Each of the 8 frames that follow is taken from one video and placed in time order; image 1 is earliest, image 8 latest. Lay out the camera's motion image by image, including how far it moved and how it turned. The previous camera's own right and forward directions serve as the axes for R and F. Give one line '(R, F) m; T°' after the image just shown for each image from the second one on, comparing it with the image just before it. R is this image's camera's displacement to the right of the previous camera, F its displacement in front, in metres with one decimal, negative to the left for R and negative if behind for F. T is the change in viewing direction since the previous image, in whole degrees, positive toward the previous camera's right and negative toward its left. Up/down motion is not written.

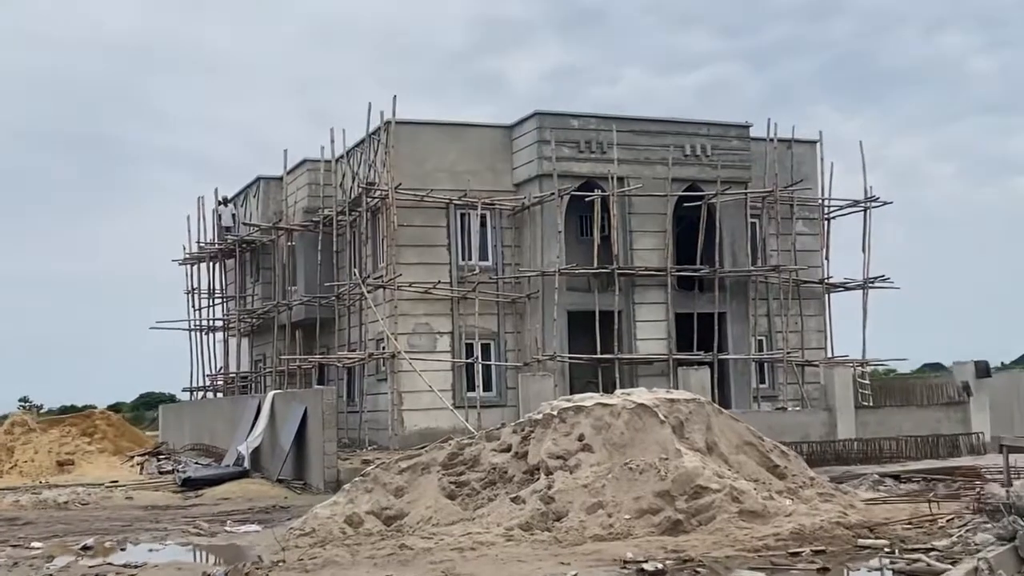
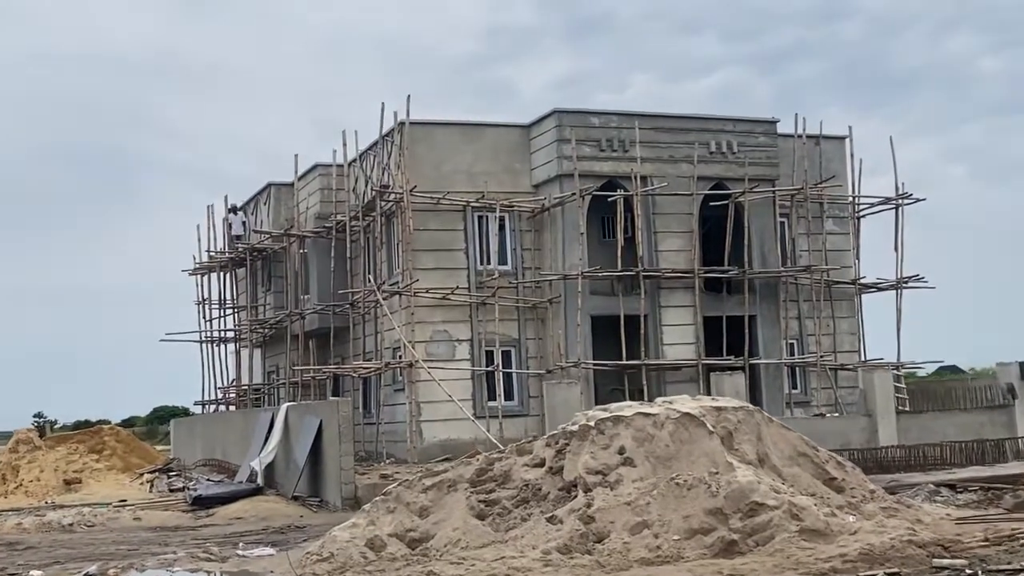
(-0.2, +0.9) m; -1°
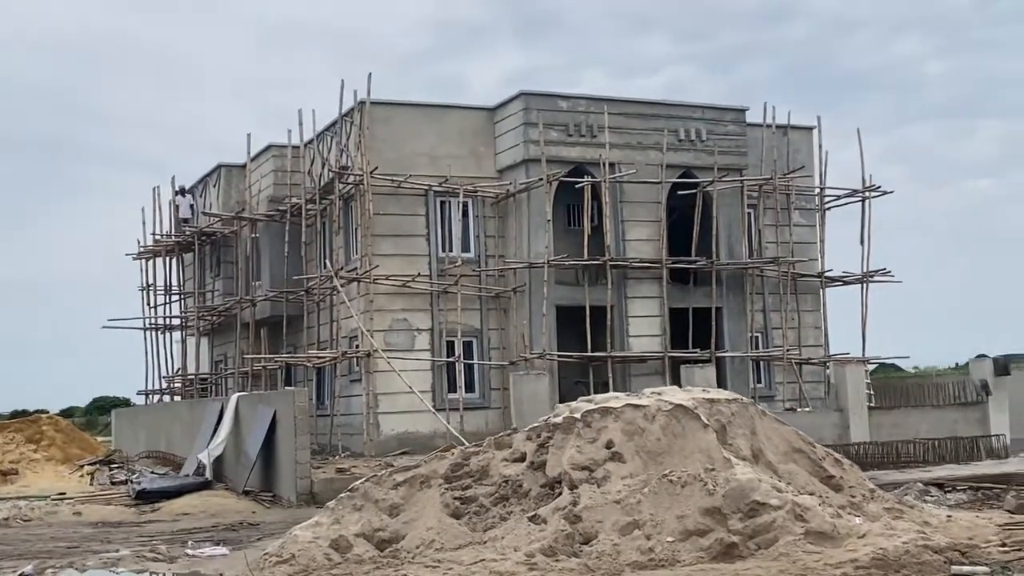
(-0.3, +0.8) m; +3°
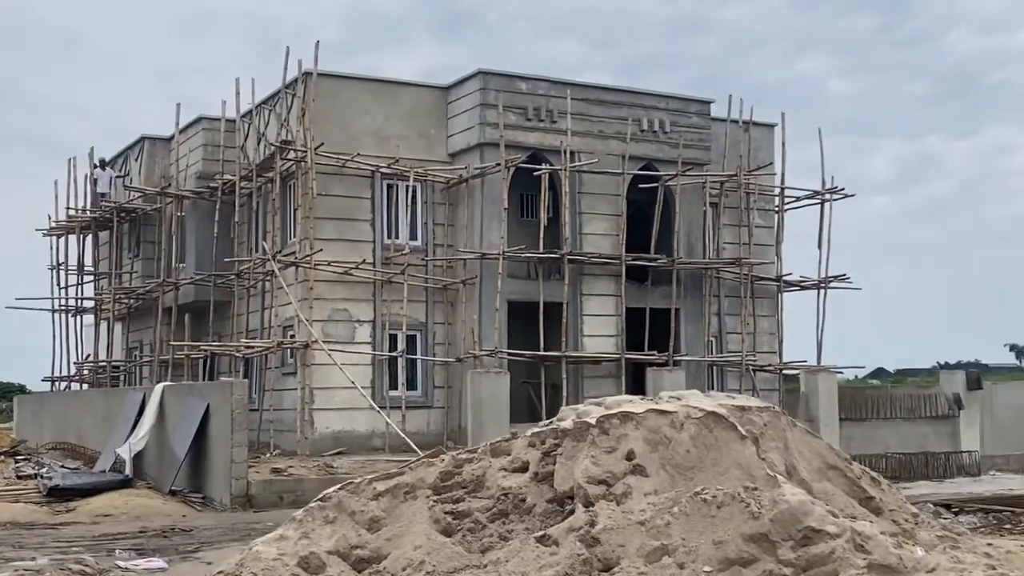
(-0.7, +1.4) m; +4°
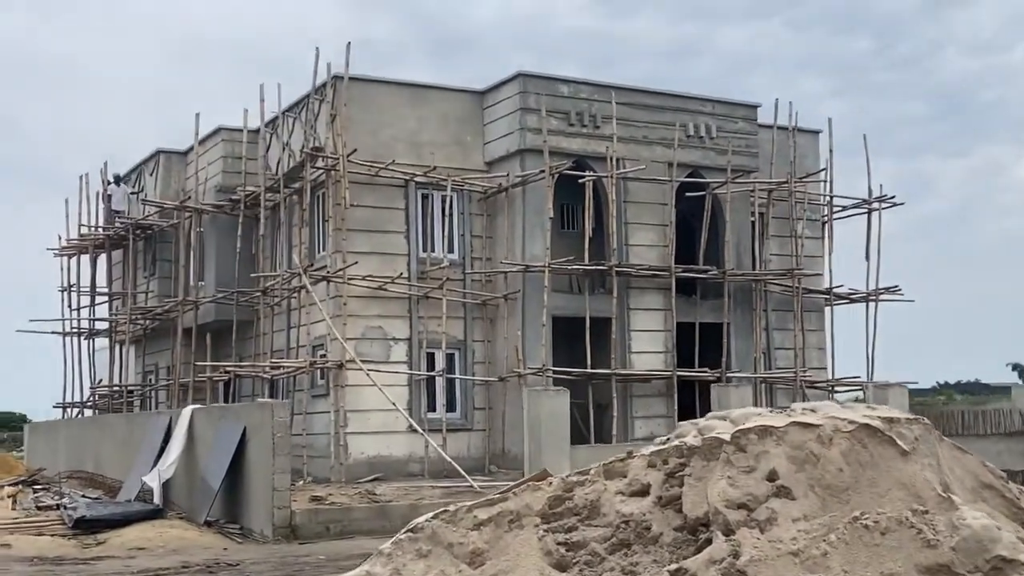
(-0.7, +1.1) m; 0°
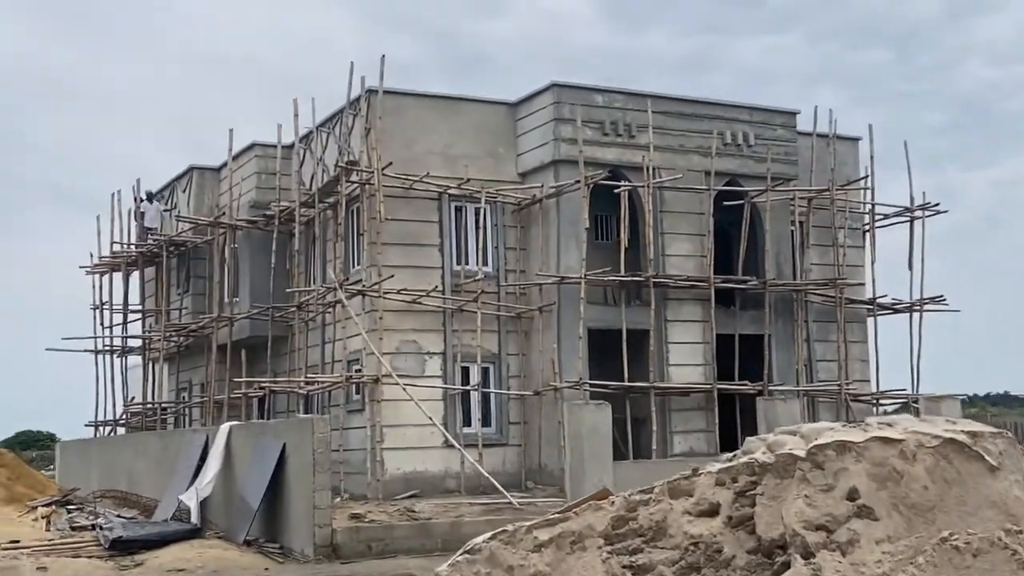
(-0.2, +0.3) m; -1°
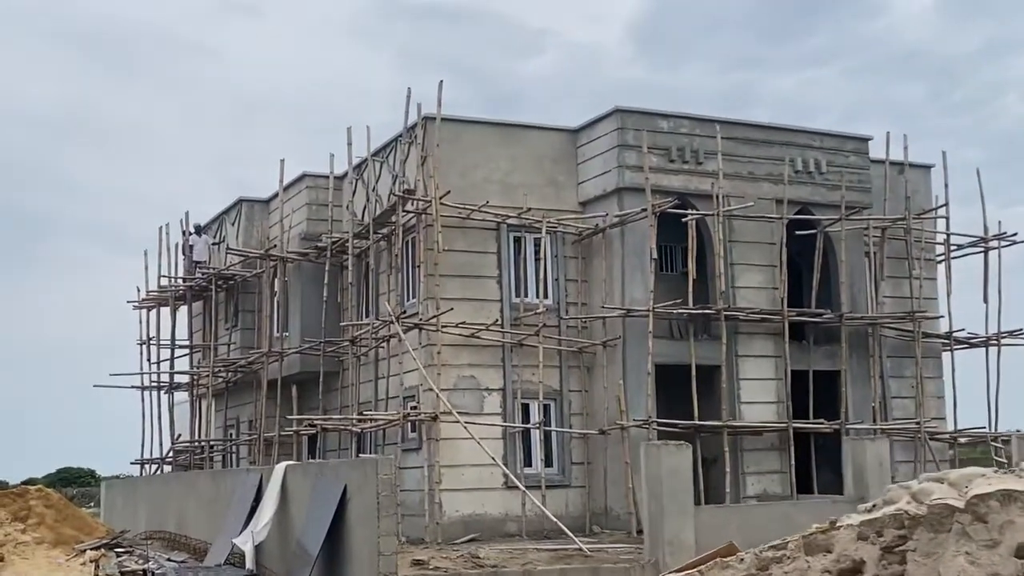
(-0.4, +0.7) m; -2°
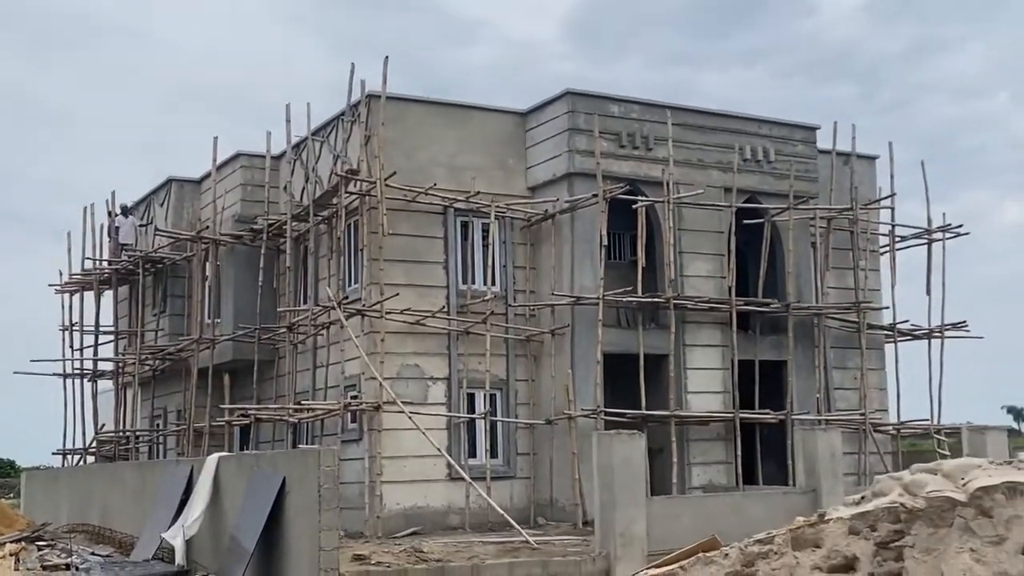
(-0.2, +0.5) m; +3°
